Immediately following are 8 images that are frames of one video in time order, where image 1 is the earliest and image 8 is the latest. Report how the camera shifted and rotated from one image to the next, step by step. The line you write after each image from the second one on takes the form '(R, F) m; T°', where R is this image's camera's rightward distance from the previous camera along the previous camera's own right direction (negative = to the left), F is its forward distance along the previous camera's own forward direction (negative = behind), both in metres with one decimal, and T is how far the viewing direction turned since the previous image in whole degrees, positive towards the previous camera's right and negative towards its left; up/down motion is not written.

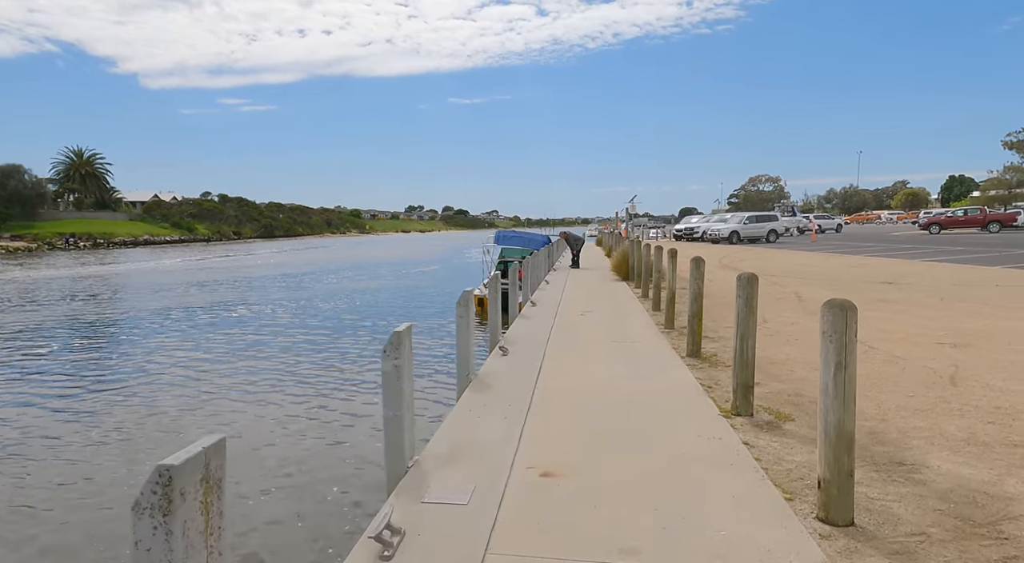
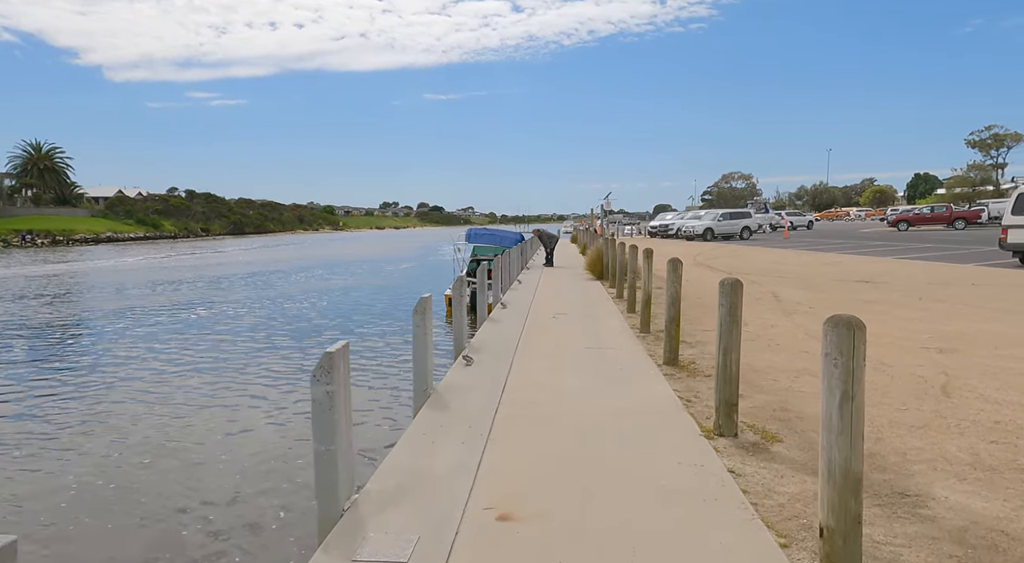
(+0.1, +0.5) m; +2°
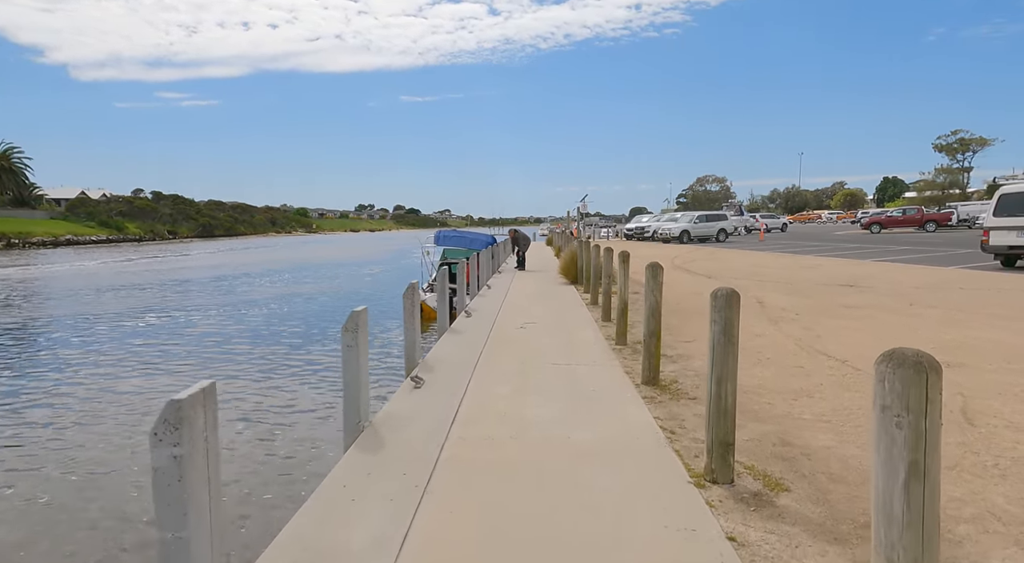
(+0.2, +0.9) m; +2°
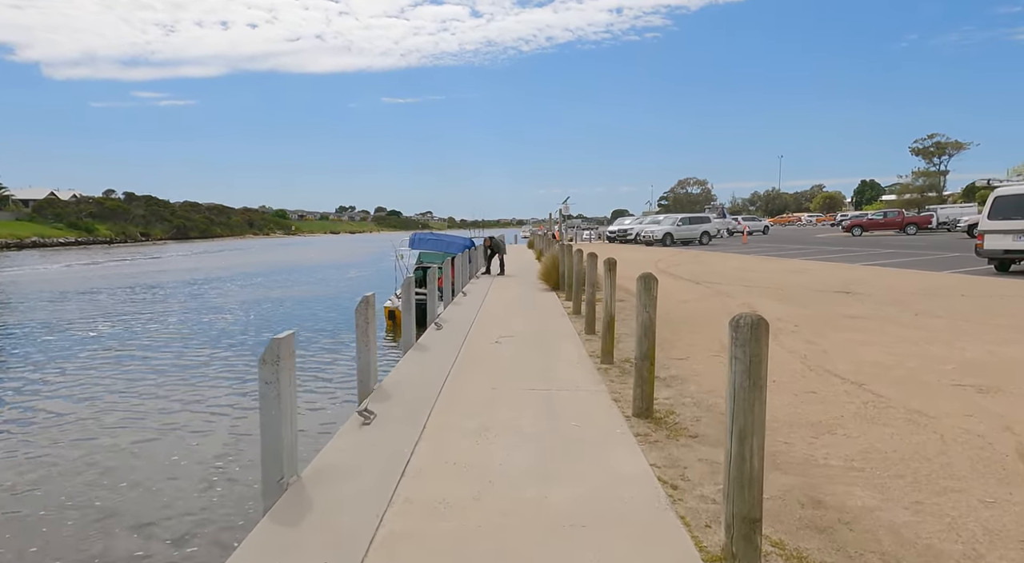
(+0.1, +0.9) m; +2°
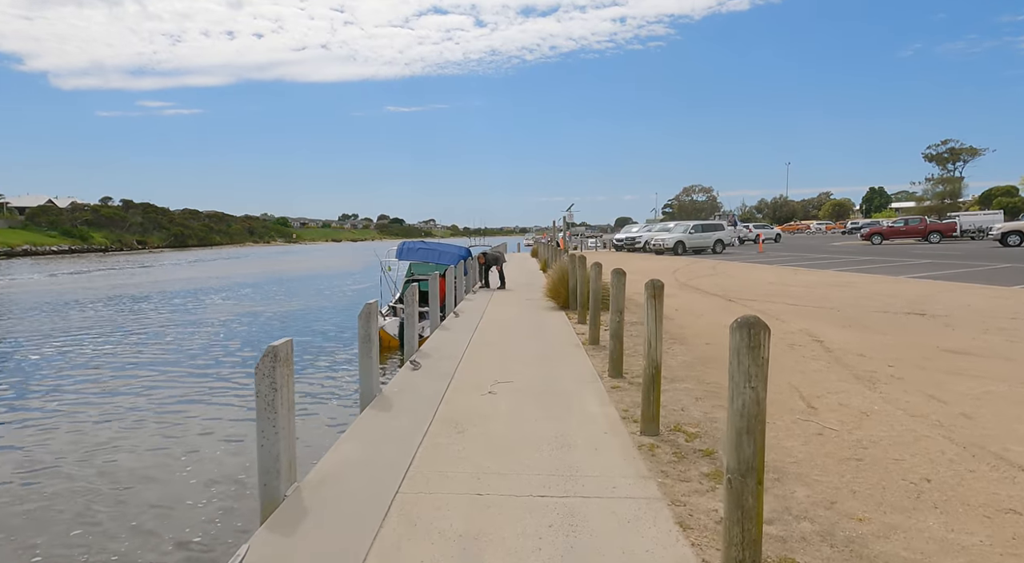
(0.0, +2.2) m; 0°
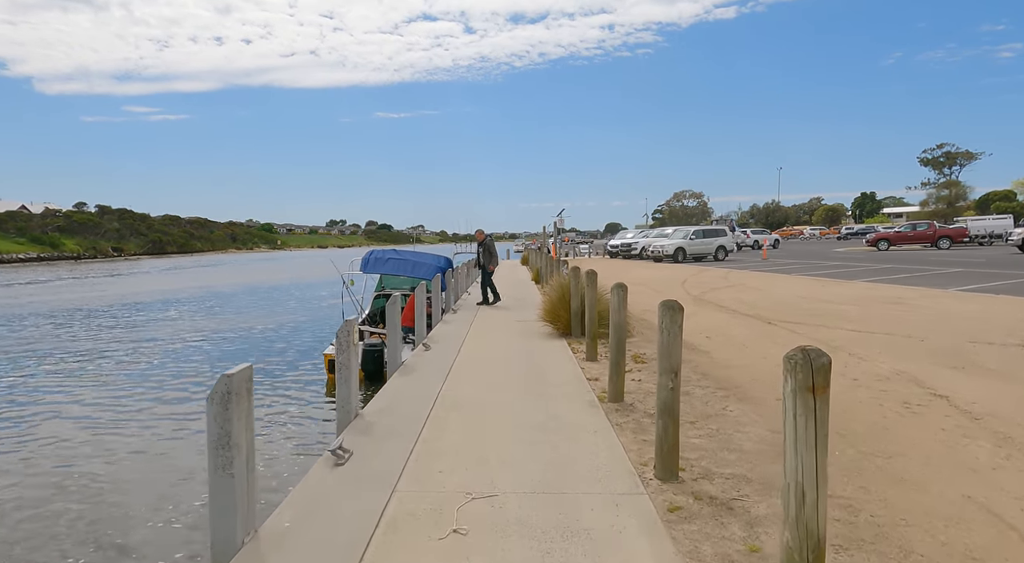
(0.0, +2.7) m; +1°
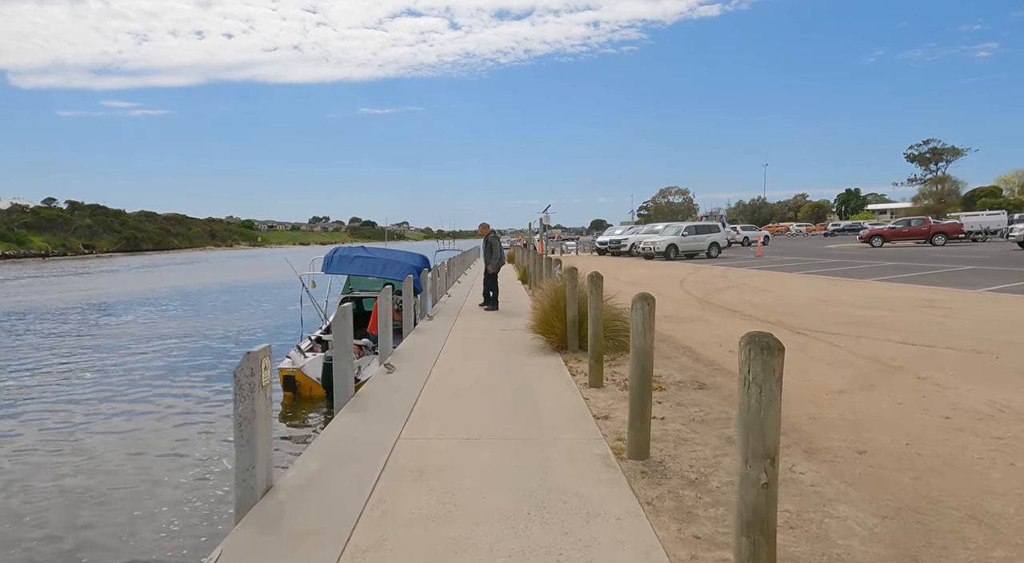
(0.0, +1.8) m; +1°
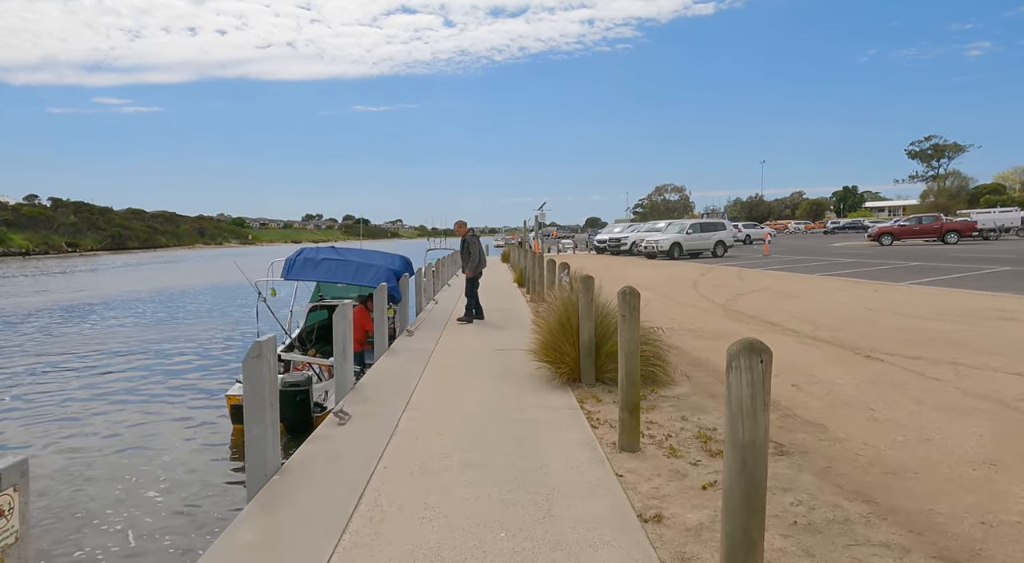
(0.0, +2.0) m; 0°
